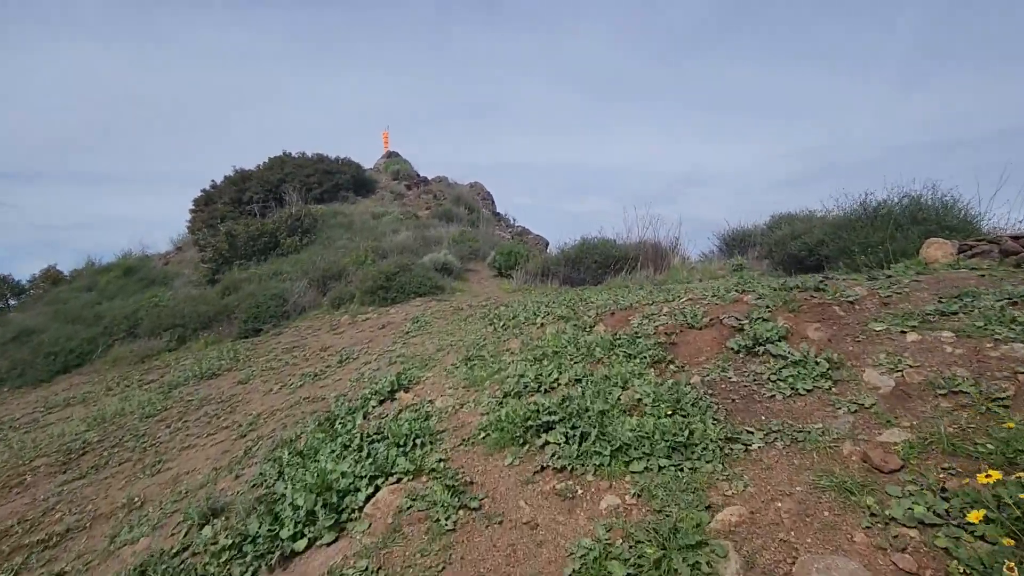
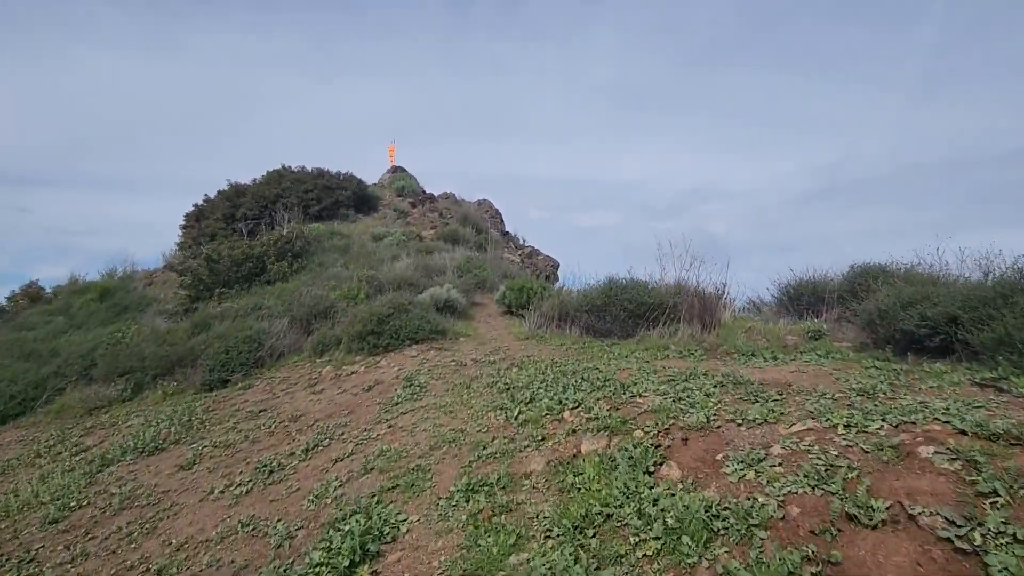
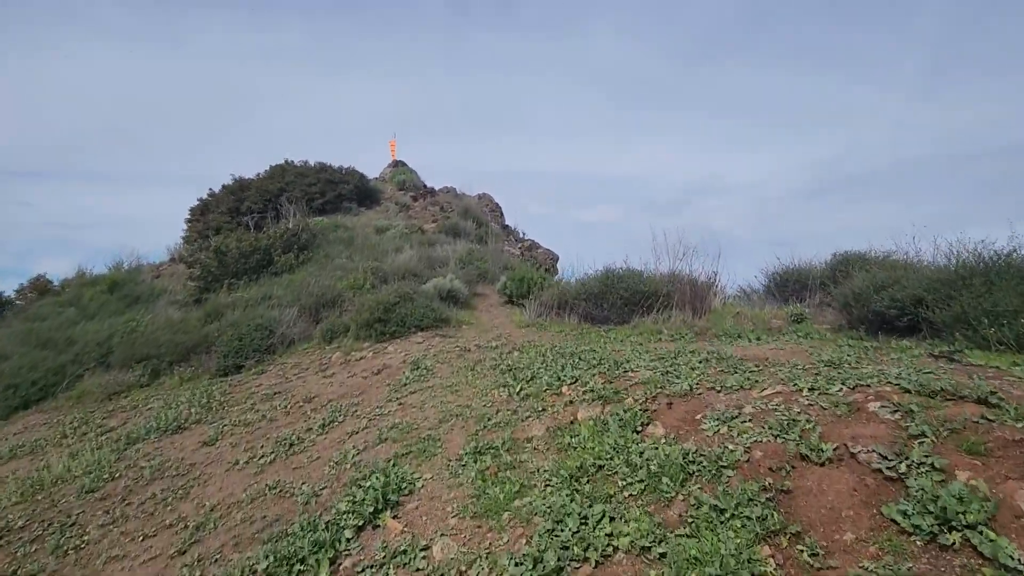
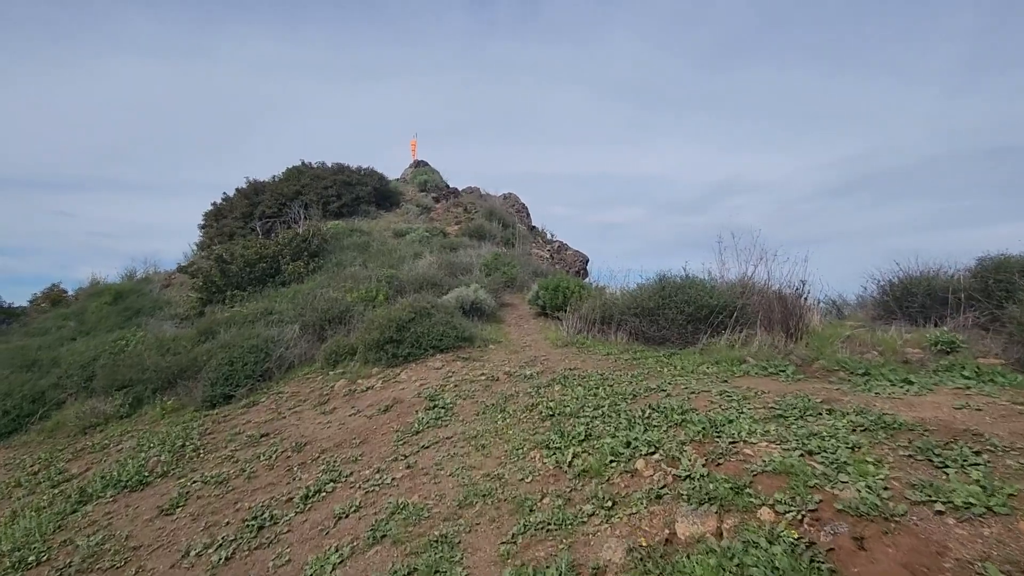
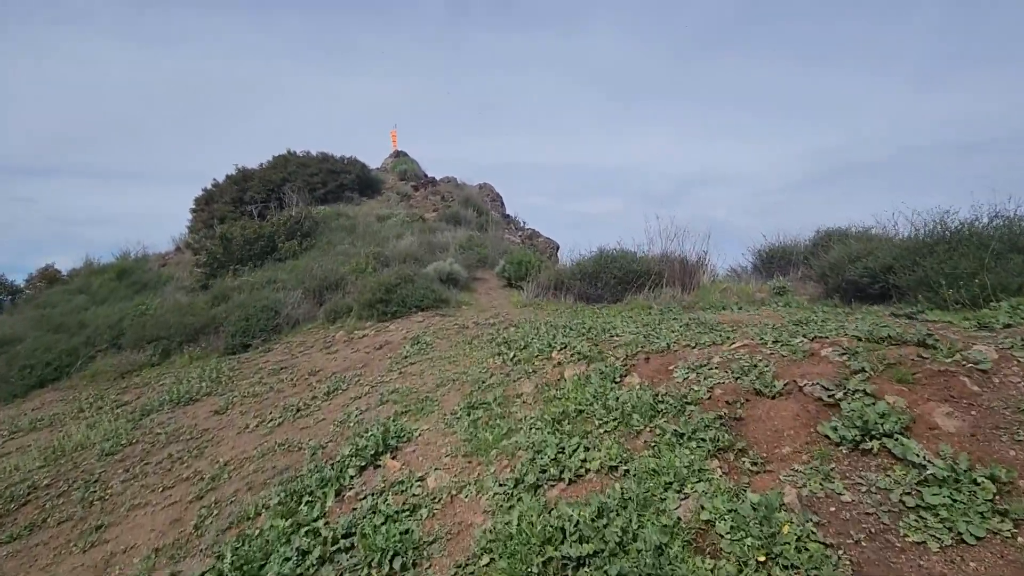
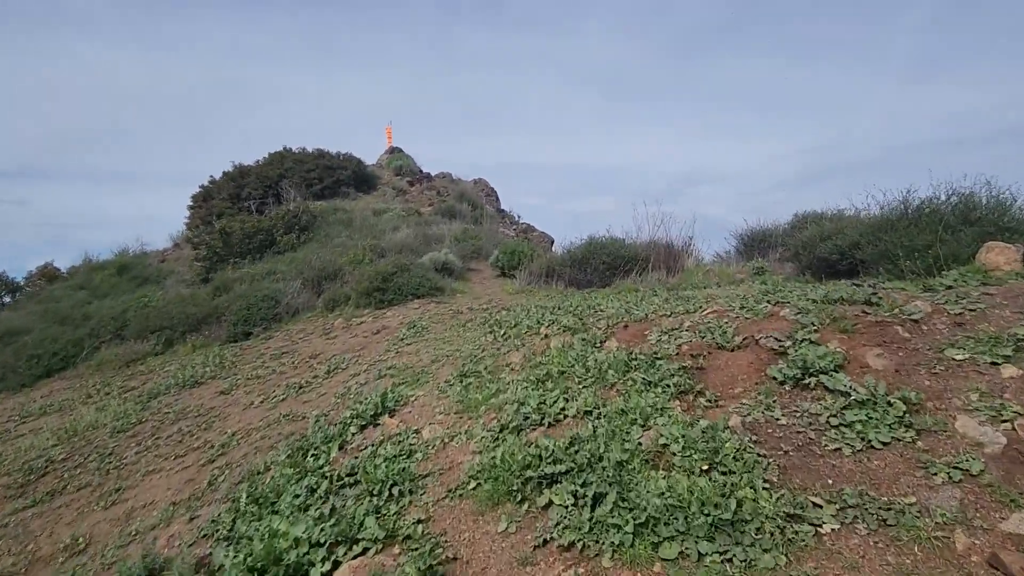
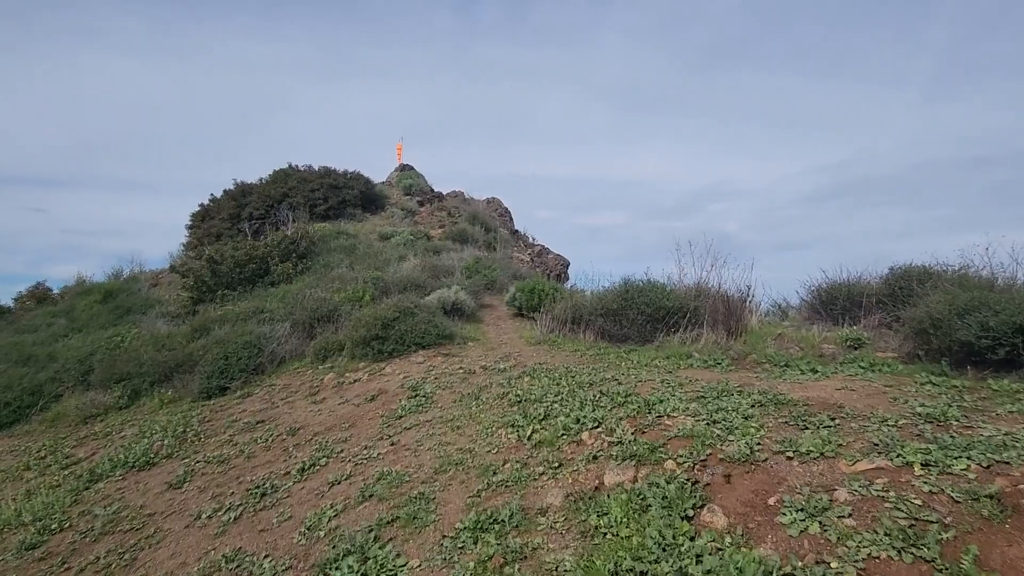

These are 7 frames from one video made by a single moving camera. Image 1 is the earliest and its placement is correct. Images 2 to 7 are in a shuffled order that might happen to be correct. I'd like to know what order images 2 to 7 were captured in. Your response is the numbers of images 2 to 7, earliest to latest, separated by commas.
6, 5, 3, 2, 7, 4
